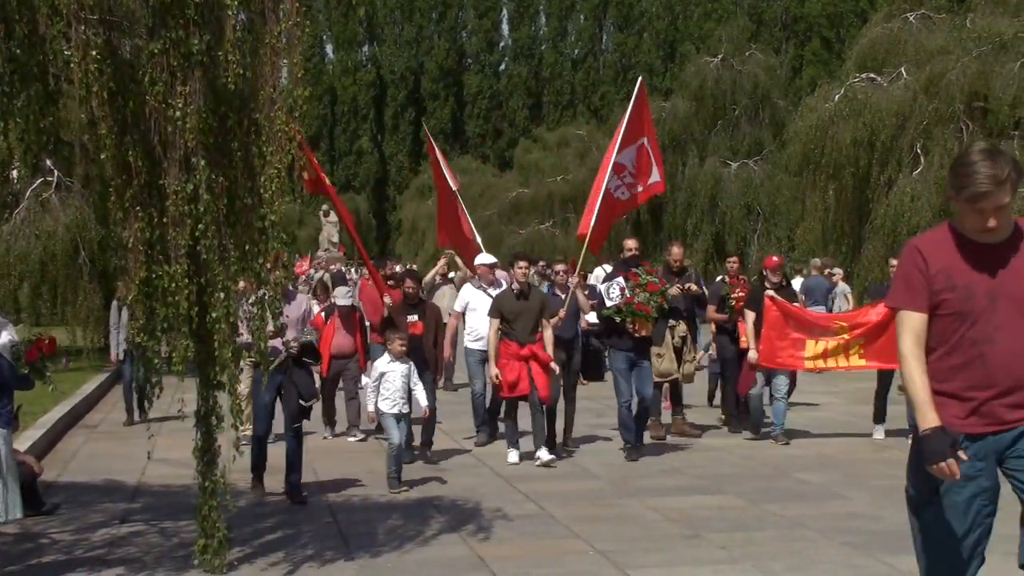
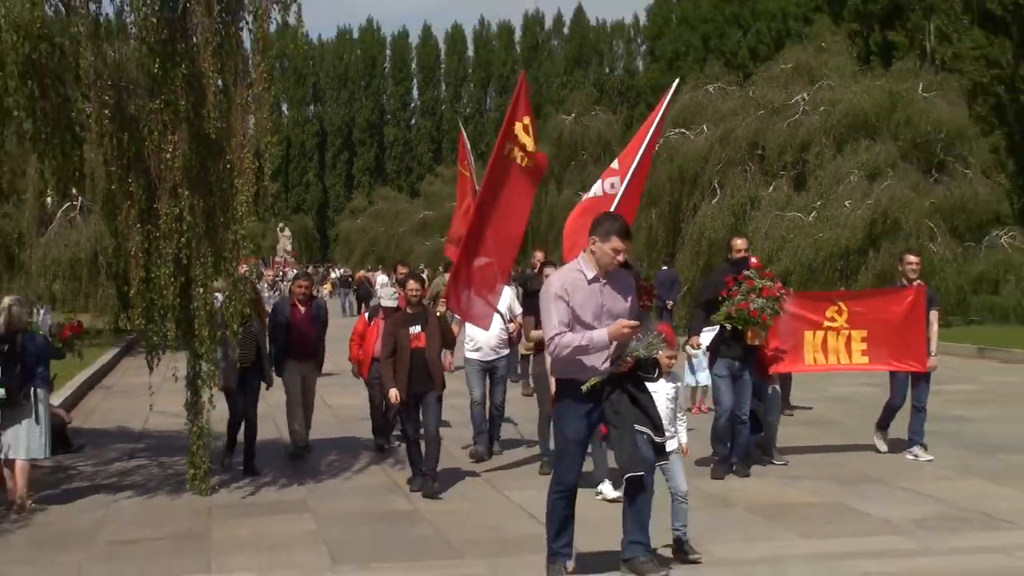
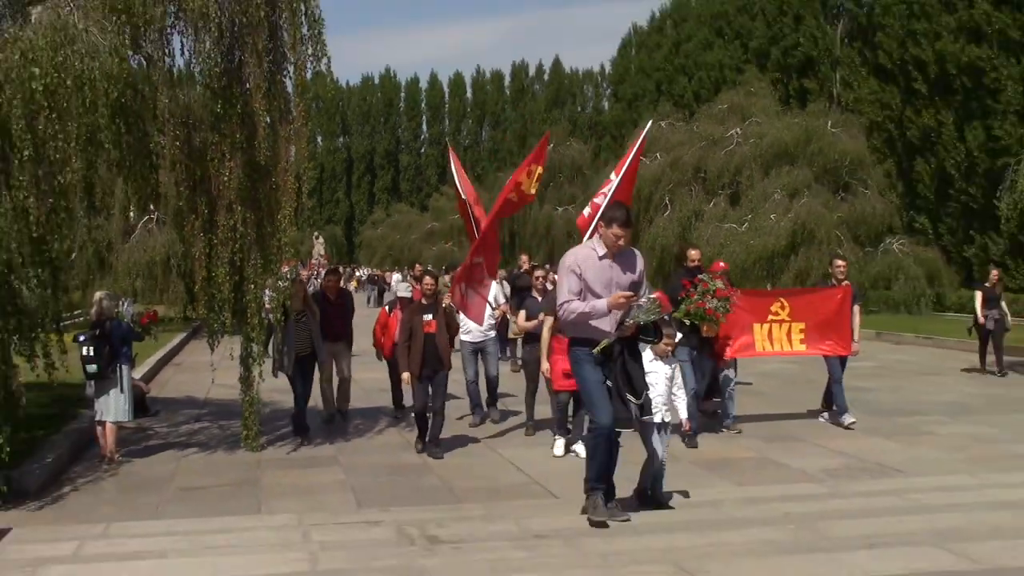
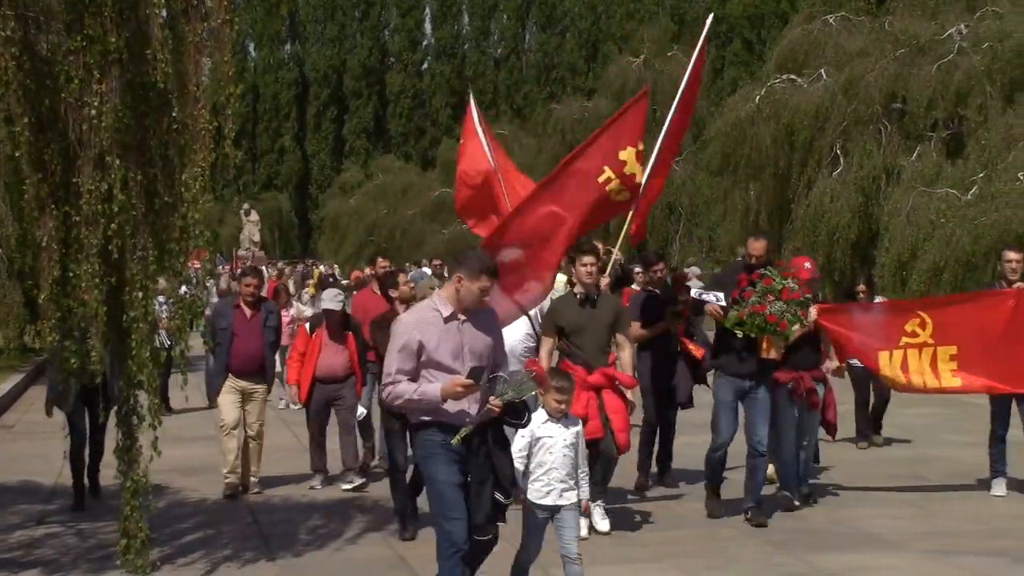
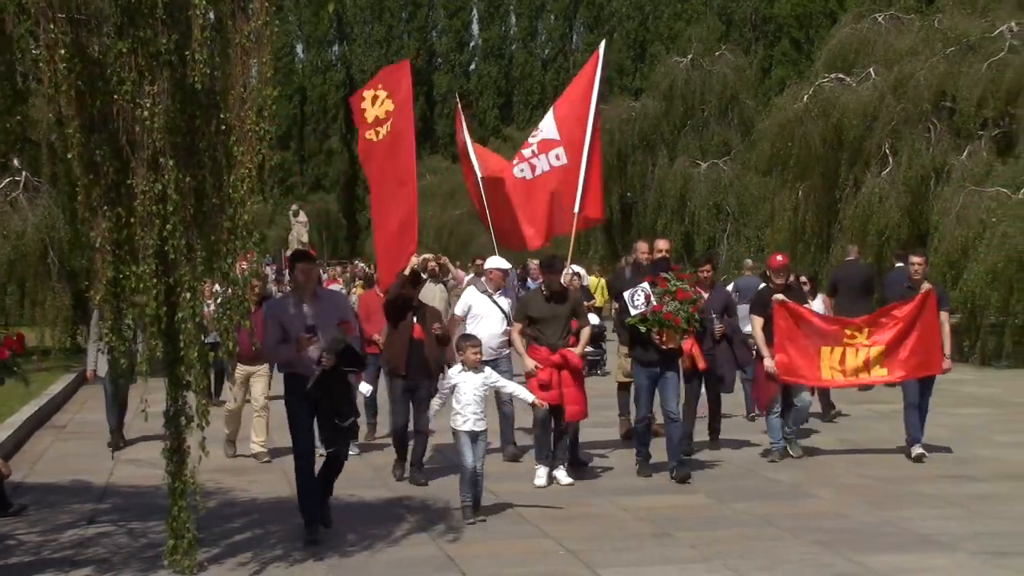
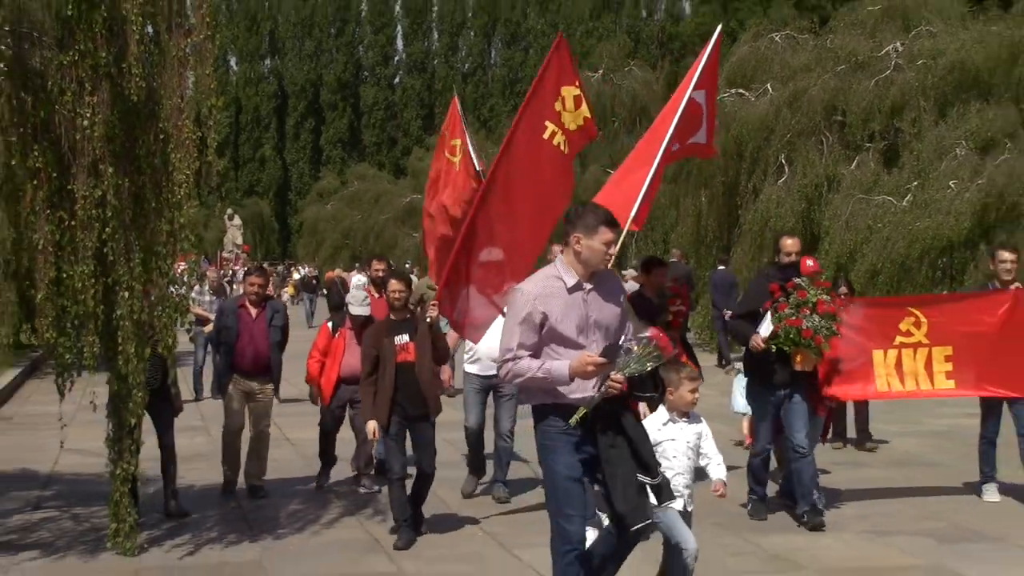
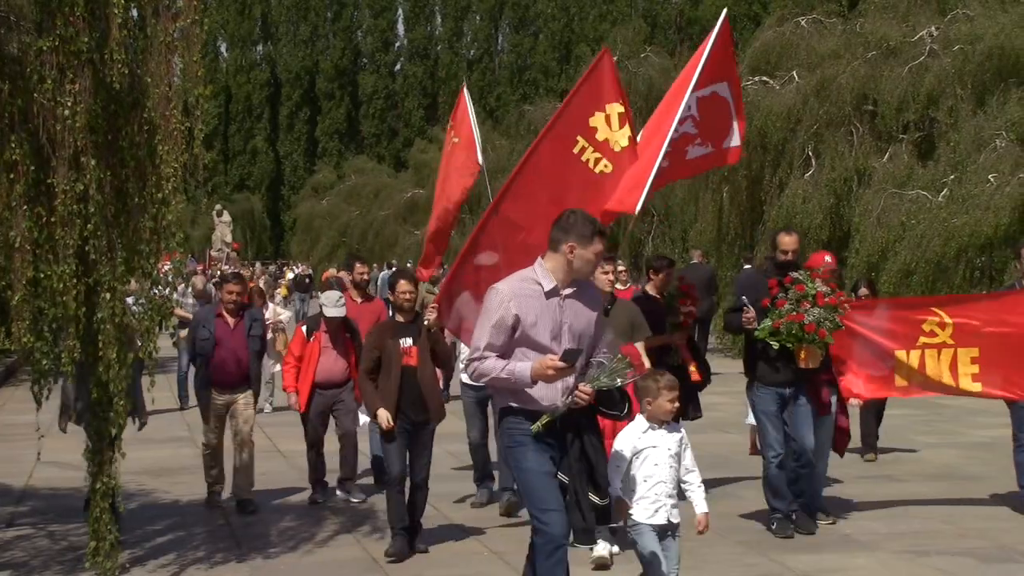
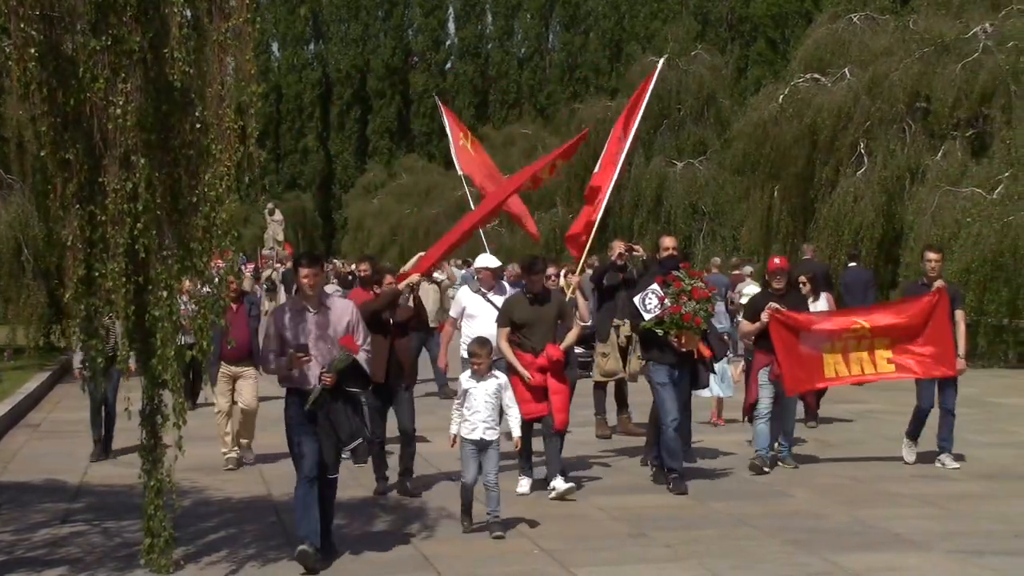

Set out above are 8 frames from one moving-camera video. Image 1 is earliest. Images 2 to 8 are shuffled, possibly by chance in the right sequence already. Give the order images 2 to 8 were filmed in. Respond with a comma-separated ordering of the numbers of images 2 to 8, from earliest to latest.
5, 8, 4, 7, 6, 2, 3
